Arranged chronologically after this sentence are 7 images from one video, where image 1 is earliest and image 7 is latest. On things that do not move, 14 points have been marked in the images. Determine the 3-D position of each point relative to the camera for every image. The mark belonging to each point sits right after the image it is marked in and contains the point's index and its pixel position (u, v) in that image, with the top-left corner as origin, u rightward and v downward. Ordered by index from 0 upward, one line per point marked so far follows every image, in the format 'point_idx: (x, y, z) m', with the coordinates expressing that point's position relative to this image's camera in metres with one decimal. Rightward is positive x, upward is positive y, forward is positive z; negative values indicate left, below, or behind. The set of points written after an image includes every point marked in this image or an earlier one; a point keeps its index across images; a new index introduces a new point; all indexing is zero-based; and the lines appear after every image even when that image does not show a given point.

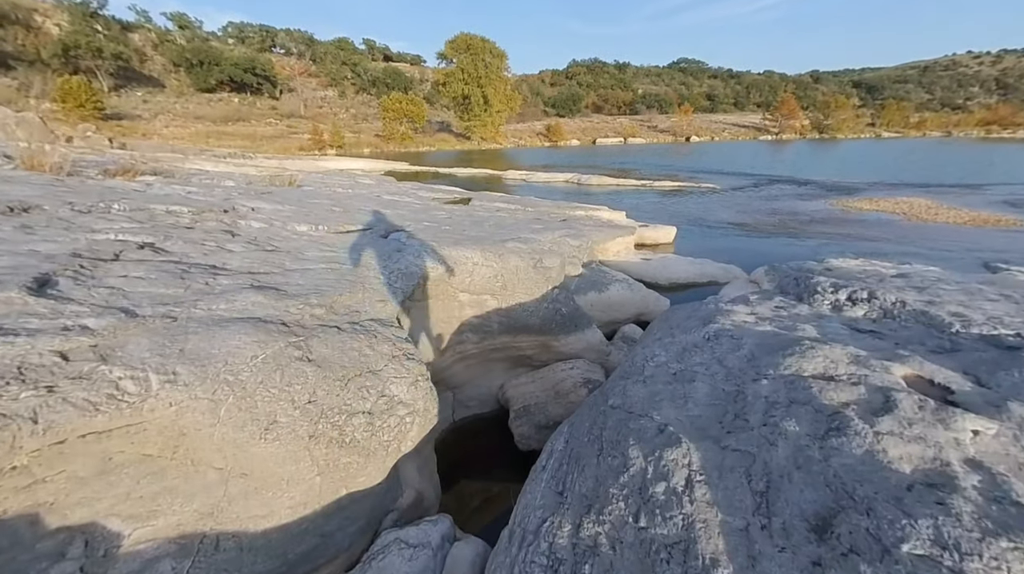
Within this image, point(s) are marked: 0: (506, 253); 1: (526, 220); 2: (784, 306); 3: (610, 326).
0: (-0.1, +0.6, +6.8) m
1: (+0.4, +2.0, +12.4) m
2: (+3.1, -0.2, +5.0) m
3: (+2.1, -0.9, +9.5) m
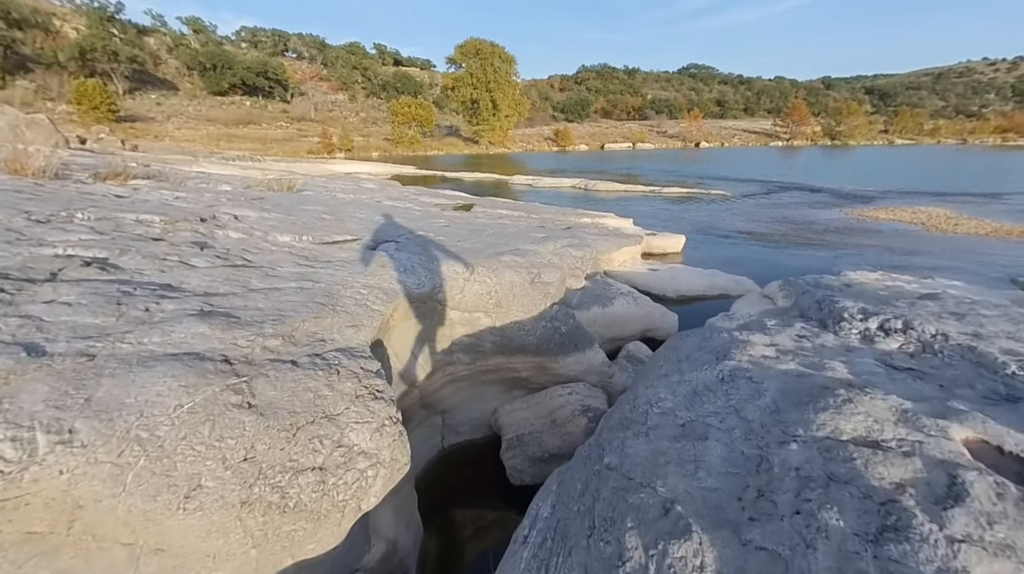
0: (-0.2, +0.3, +6.4) m
1: (+0.4, +1.6, +12.0) m
2: (+3.0, -0.5, +4.4) m
3: (+2.1, -1.2, +8.9) m
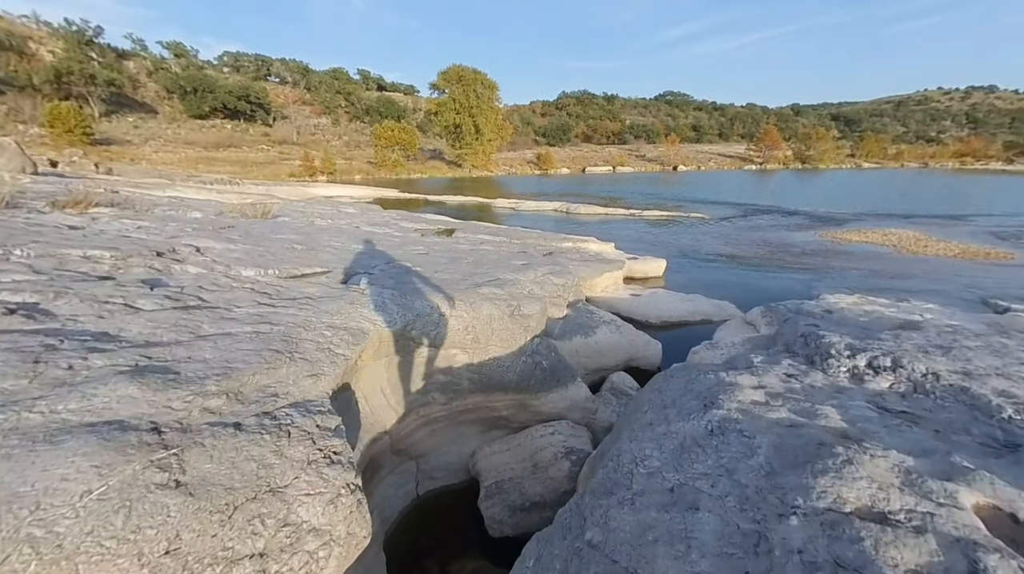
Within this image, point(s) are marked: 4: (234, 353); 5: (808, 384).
0: (-0.5, -0.2, +6.1) m
1: (-0.1, +0.9, +11.8) m
2: (+2.8, -0.9, +4.2) m
3: (+1.7, -1.8, +8.7) m
4: (-2.2, -0.5, +3.4) m
5: (+2.7, -0.9, +4.0) m
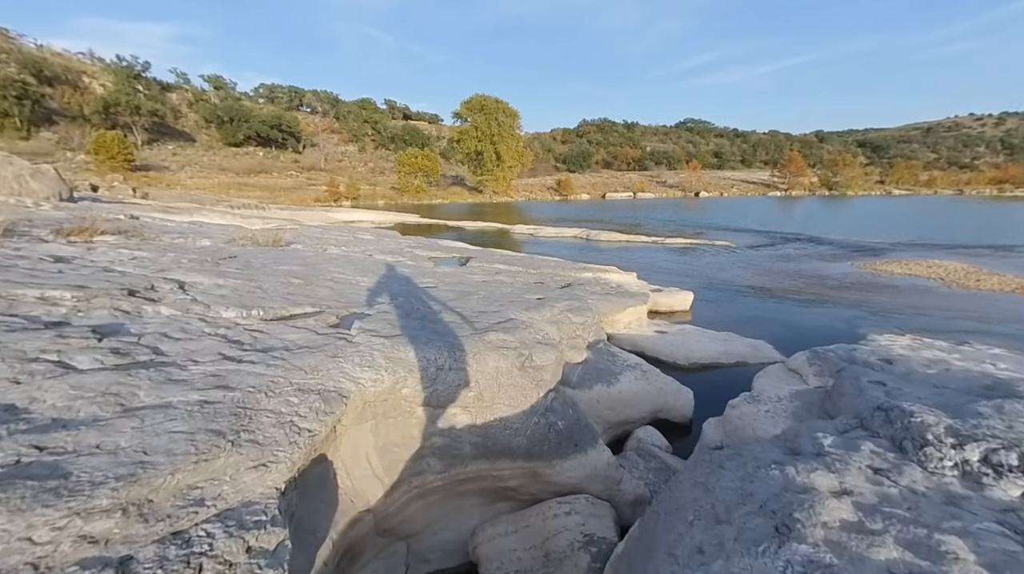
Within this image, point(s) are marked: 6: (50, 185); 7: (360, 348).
0: (-0.3, -0.8, +5.3) m
1: (+0.3, 0.0, +11.0) m
2: (+2.8, -1.4, +3.3) m
3: (+1.9, -2.5, +7.7) m
4: (-2.2, -0.9, +2.7) m
5: (+2.8, -1.4, +3.0) m
6: (-16.3, +3.5, +14.9) m
7: (-1.6, -0.7, +4.7) m
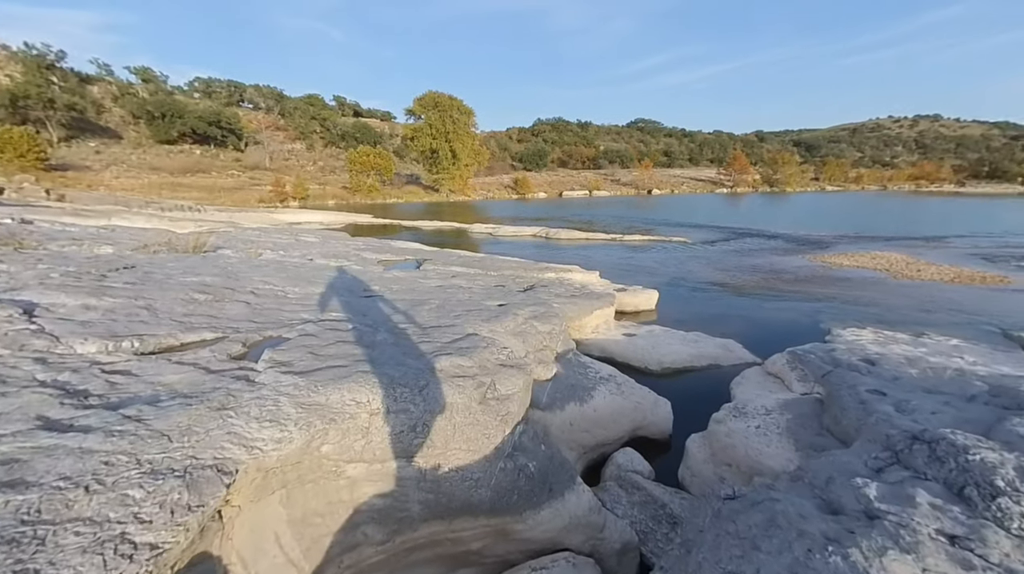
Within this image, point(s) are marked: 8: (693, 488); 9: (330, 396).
0: (-0.8, -0.9, +4.2) m
1: (-0.7, -0.1, +10.0) m
2: (+2.6, -1.4, +2.5) m
3: (+1.3, -2.6, +6.8) m
4: (-2.4, -1.1, +1.5) m
5: (+2.6, -1.5, +2.2) m
6: (-17.6, +2.9, +12.3) m
7: (-2.0, -0.8, +3.5) m
8: (+2.4, -2.7, +5.8) m
9: (-1.5, -0.9, +3.6) m
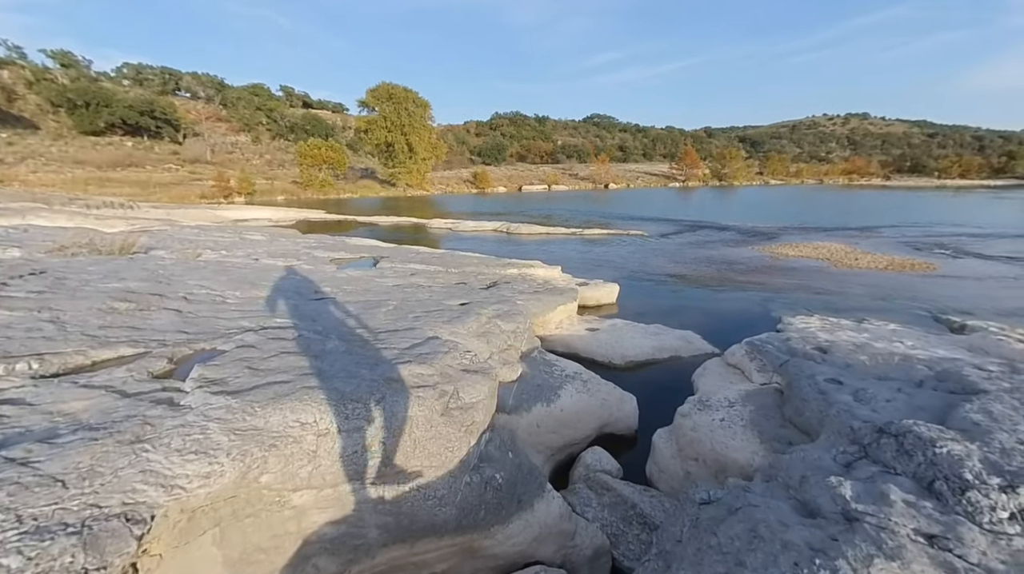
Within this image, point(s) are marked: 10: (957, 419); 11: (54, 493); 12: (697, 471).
0: (-1.1, -0.9, +3.9) m
1: (-1.5, -0.1, +9.6) m
2: (+2.4, -1.4, +2.4) m
3: (+0.8, -2.5, +6.7) m
4: (-2.4, -1.2, +1.0) m
5: (+2.4, -1.4, +2.2) m
6: (-18.7, +2.6, +10.4) m
7: (-2.2, -0.9, +3.0) m
8: (+2.0, -2.6, +5.8) m
9: (-1.8, -1.0, +3.2) m
10: (+3.9, -1.1, +3.8) m
11: (-2.4, -1.1, +2.3) m
12: (+2.4, -2.4, +5.6) m
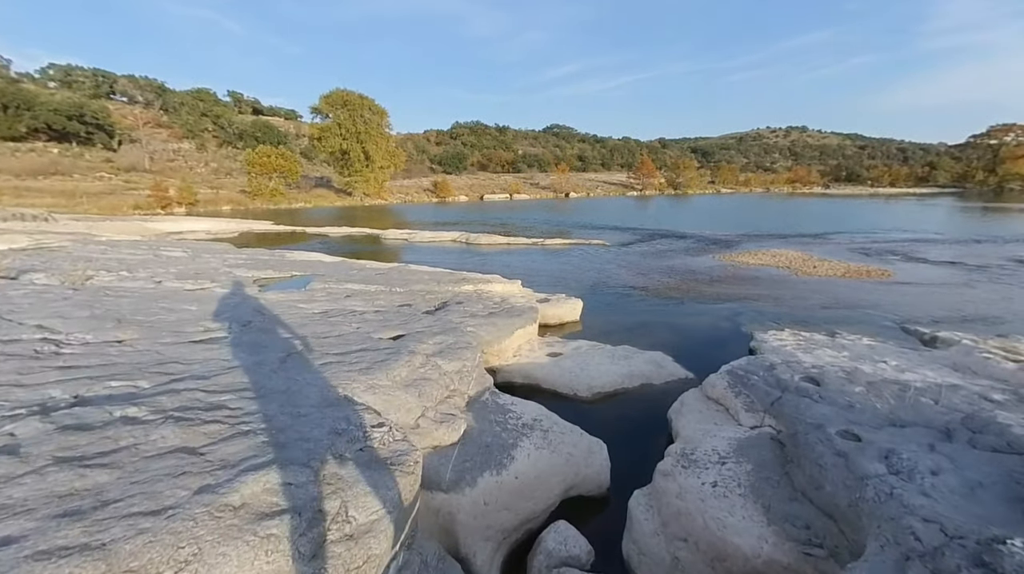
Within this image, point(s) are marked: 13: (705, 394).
0: (-1.6, -1.3, +2.4) m
1: (-2.5, -0.6, +8.0) m
2: (+2.0, -1.7, +1.2) m
3: (+0.1, -2.9, +5.3) m
4: (-2.7, -1.6, -0.6) m
5: (+2.0, -1.7, +1.0) m
6: (-19.8, +1.7, +7.5) m
7: (-2.7, -1.3, +1.4) m
8: (+1.4, -3.0, +4.5) m
9: (-2.2, -1.4, +1.6) m
10: (+3.4, -1.4, +2.7) m
11: (-2.7, -1.5, +0.6) m
12: (+1.8, -2.7, +4.4) m
13: (+3.3, -1.8, +7.2) m
